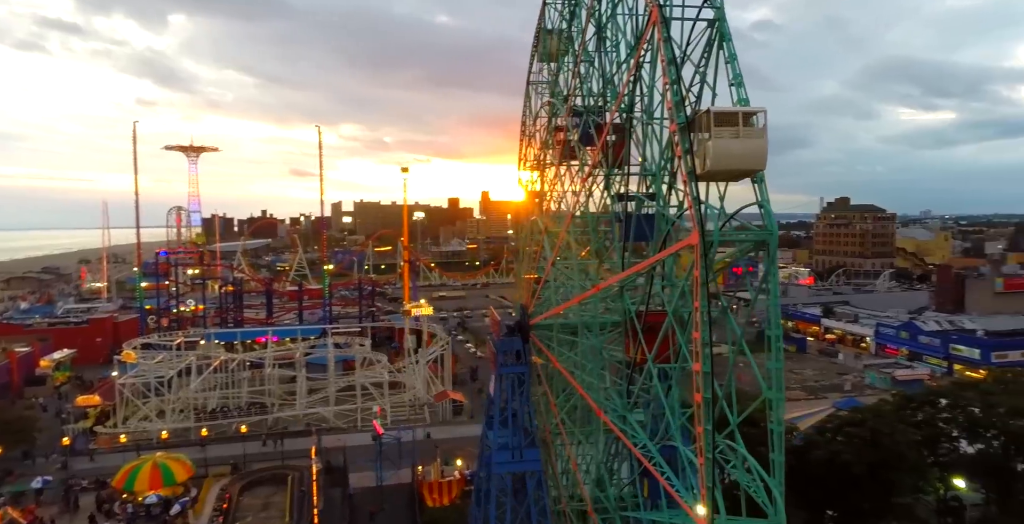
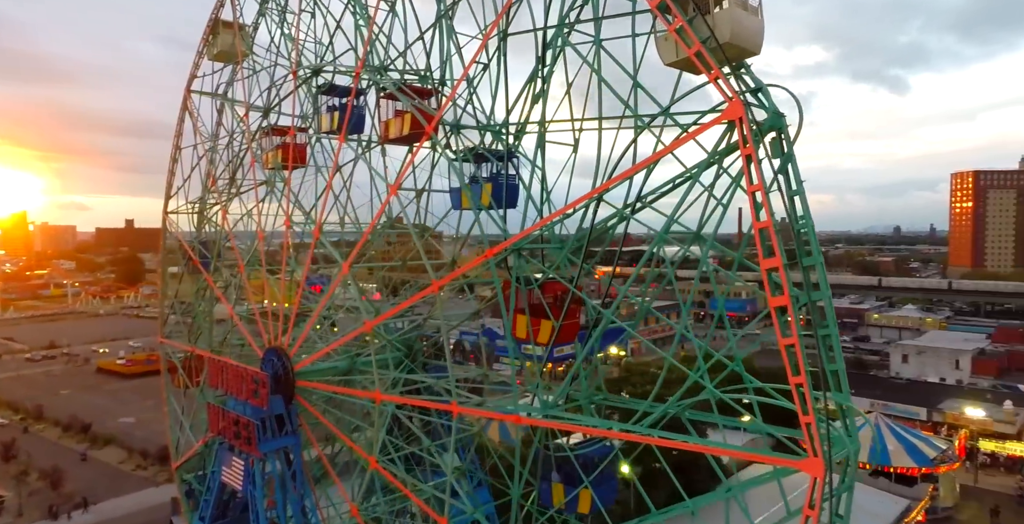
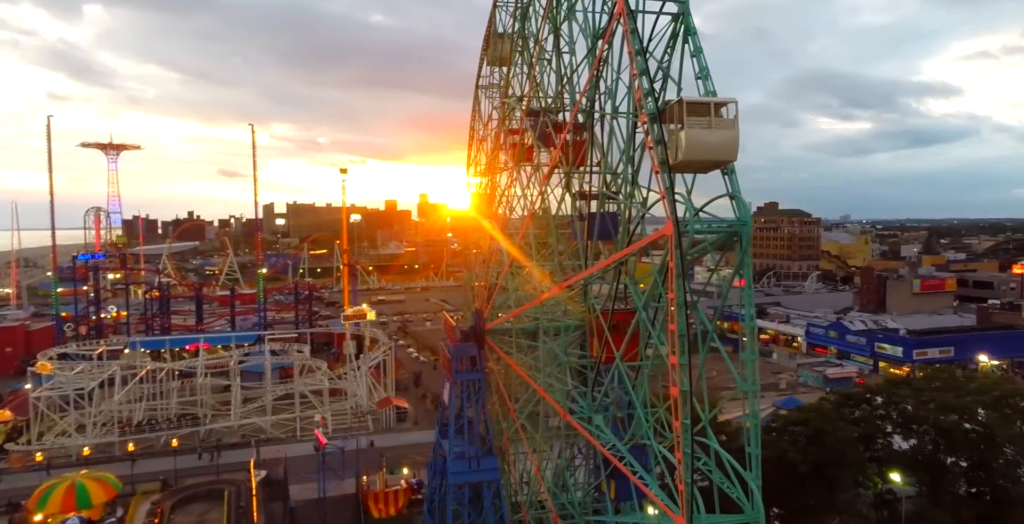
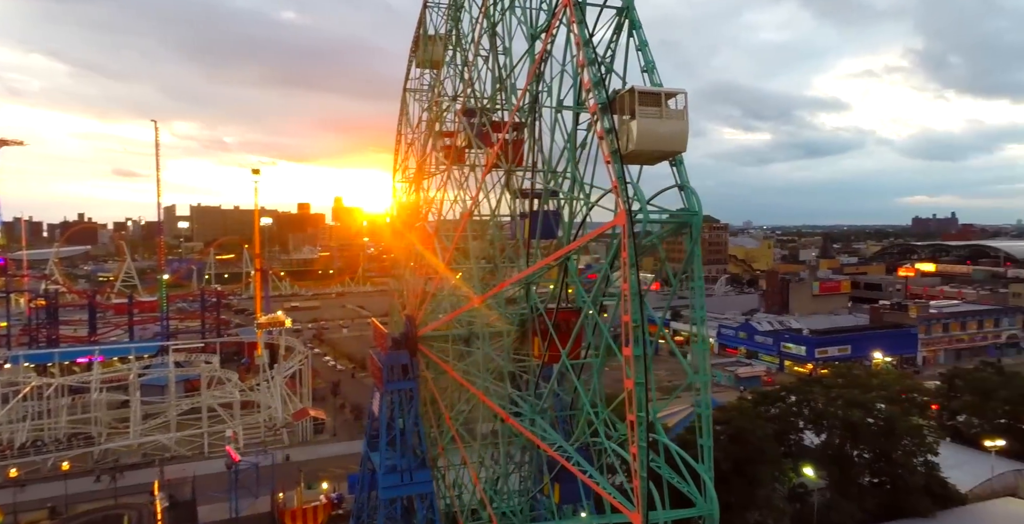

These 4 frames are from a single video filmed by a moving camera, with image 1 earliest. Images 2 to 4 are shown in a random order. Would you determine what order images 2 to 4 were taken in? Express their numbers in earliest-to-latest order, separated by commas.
3, 4, 2
